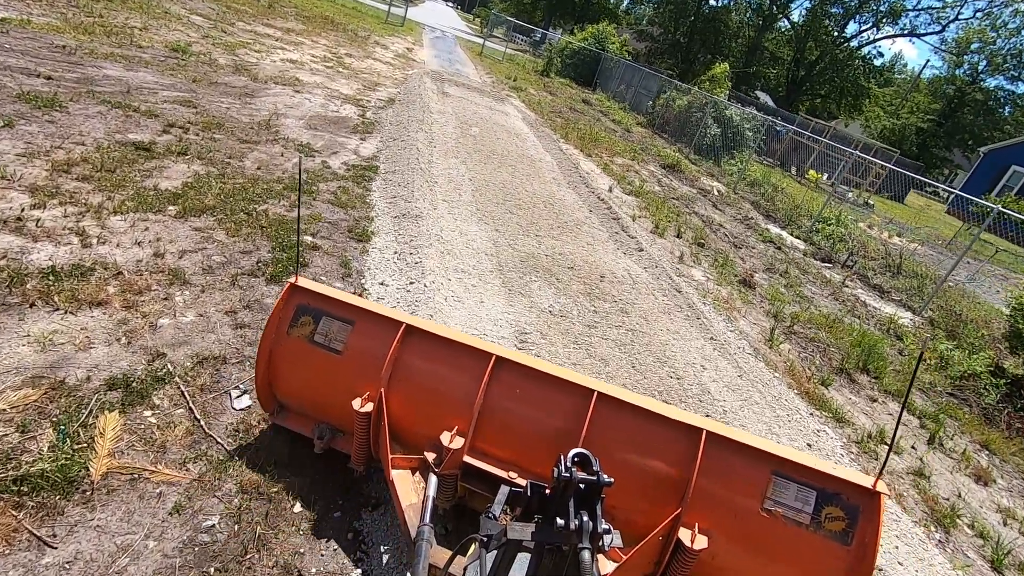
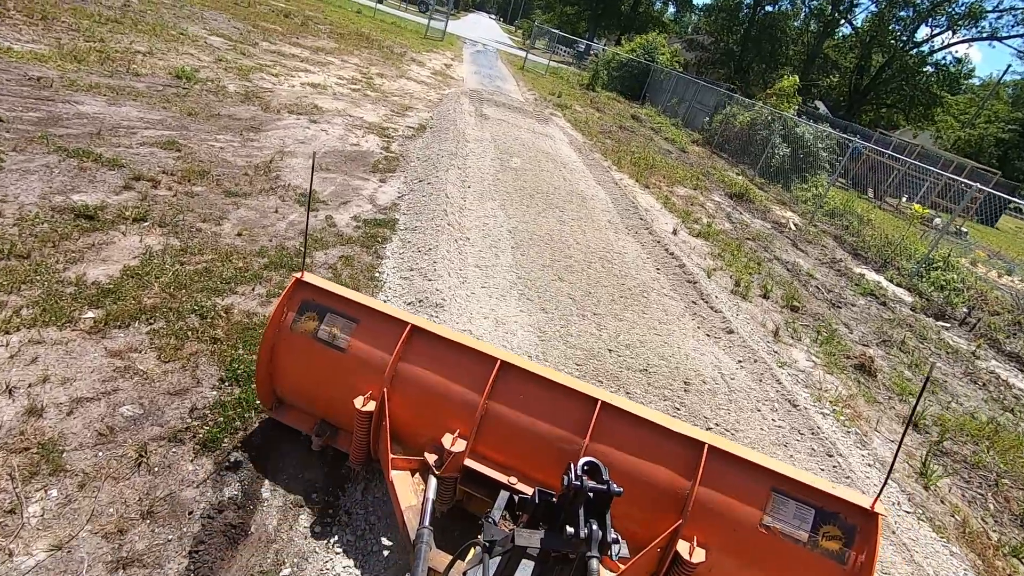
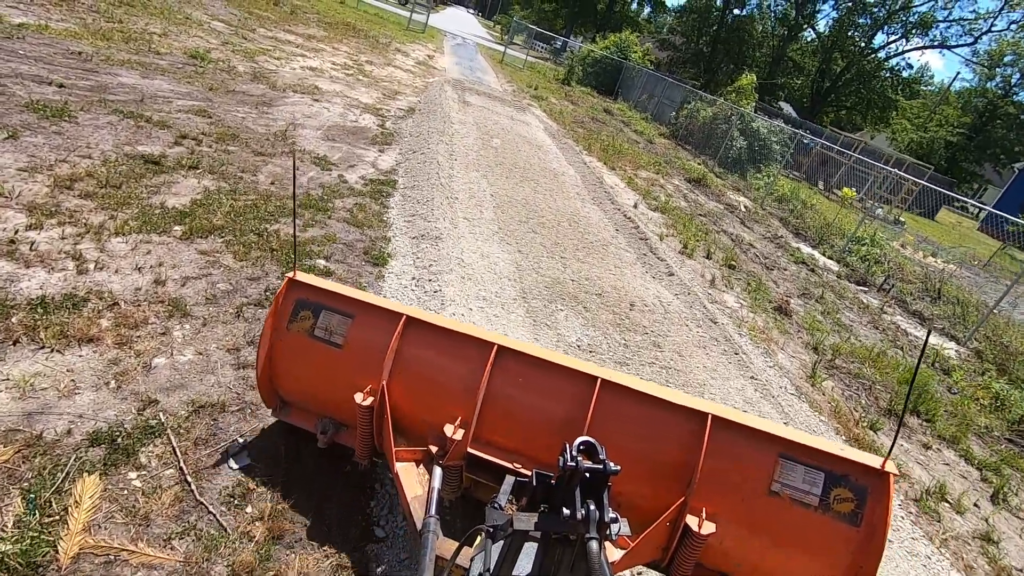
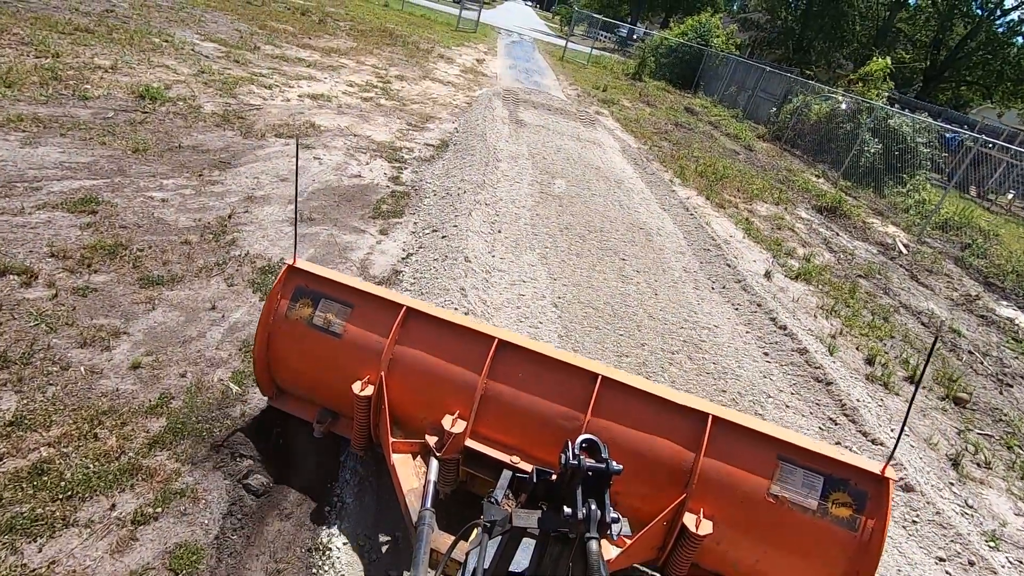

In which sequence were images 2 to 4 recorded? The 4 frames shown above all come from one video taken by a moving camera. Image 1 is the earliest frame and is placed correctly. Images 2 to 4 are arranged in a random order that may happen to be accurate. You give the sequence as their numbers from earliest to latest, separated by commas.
3, 2, 4
